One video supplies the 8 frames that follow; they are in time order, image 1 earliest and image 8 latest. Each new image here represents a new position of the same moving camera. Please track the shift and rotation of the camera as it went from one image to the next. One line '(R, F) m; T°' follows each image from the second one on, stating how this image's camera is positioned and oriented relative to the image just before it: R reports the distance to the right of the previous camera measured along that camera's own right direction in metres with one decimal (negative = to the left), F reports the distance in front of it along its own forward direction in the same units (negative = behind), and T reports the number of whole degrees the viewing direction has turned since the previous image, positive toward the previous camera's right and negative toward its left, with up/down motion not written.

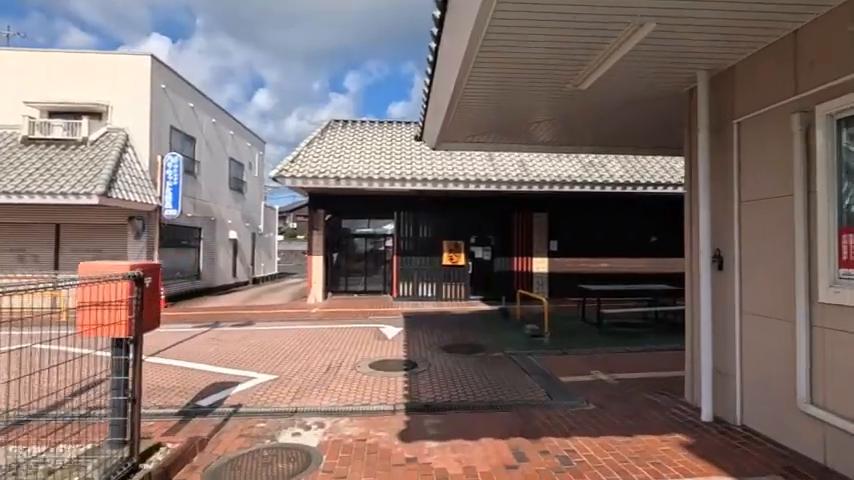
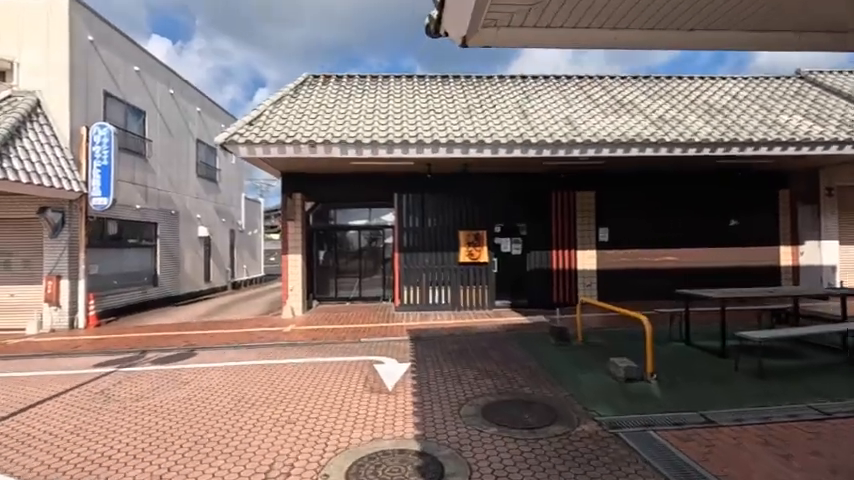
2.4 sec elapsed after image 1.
(-0.3, +4.0) m; 0°
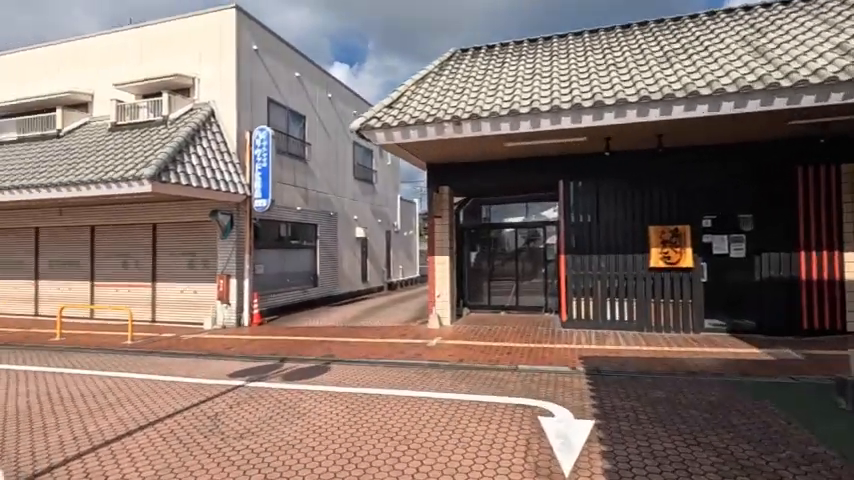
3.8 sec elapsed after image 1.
(-0.3, +2.1) m; -20°
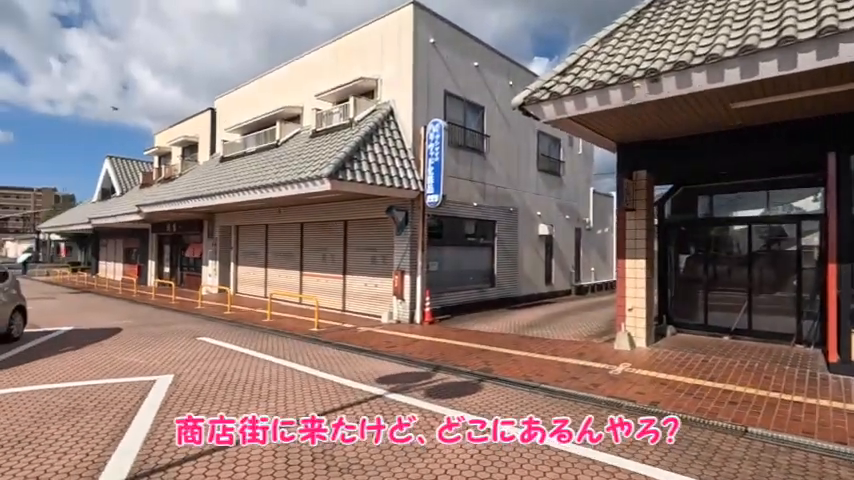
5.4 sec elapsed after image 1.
(+0.3, +1.4) m; -25°
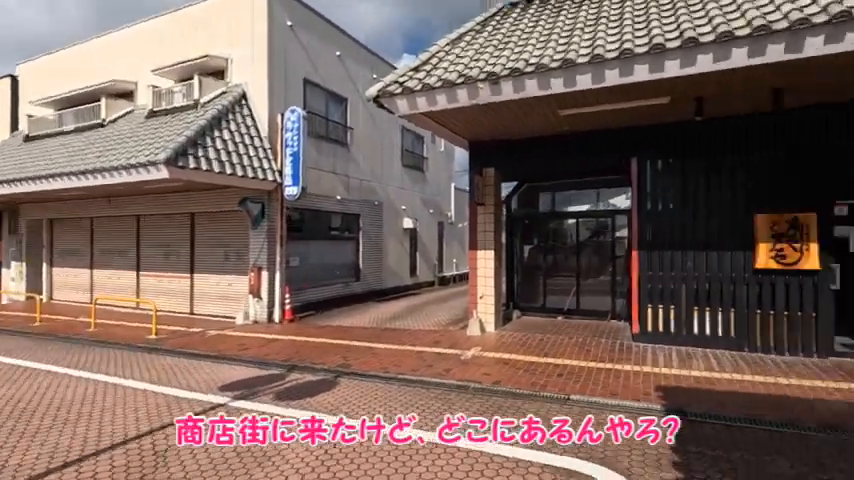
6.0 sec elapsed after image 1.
(+0.3, +0.1) m; +16°
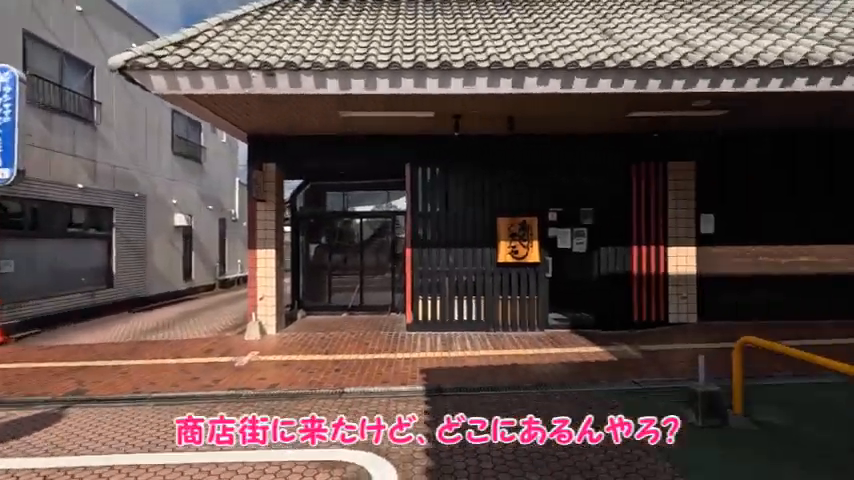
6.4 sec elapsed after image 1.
(+0.2, -0.1) m; +26°
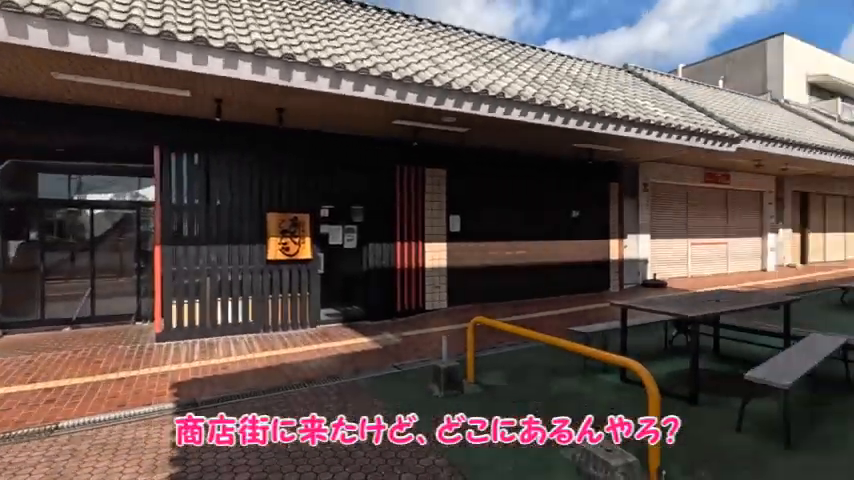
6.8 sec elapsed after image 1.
(+0.1, 0.0) m; +28°
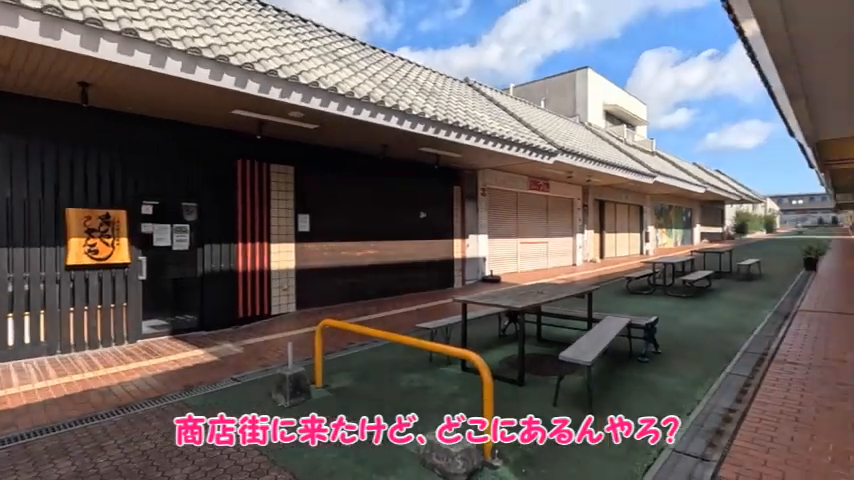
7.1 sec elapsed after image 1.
(+0.1, 0.0) m; +19°
